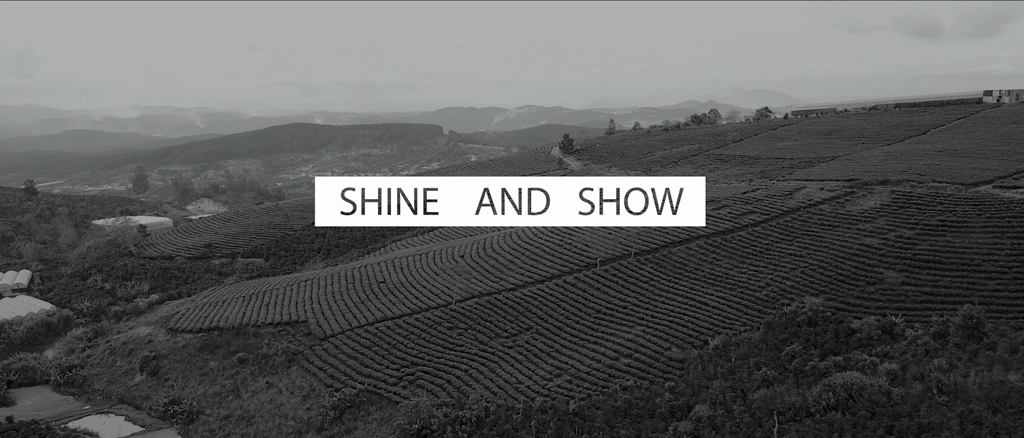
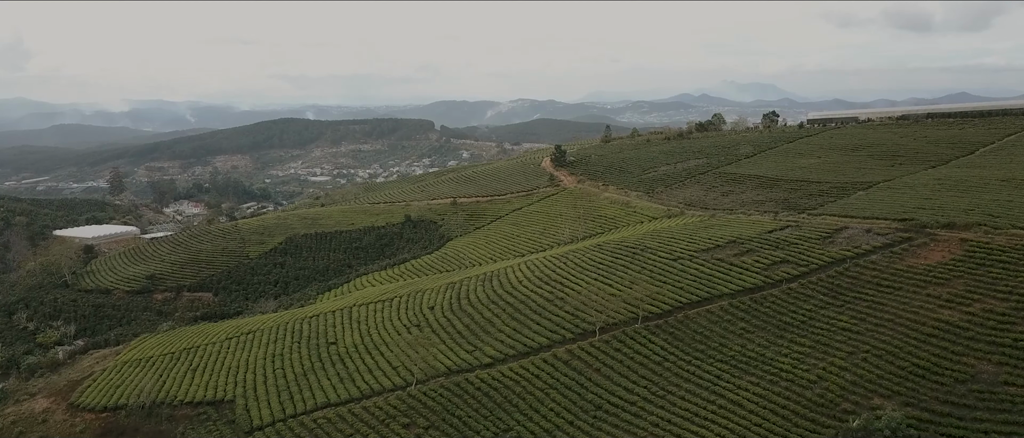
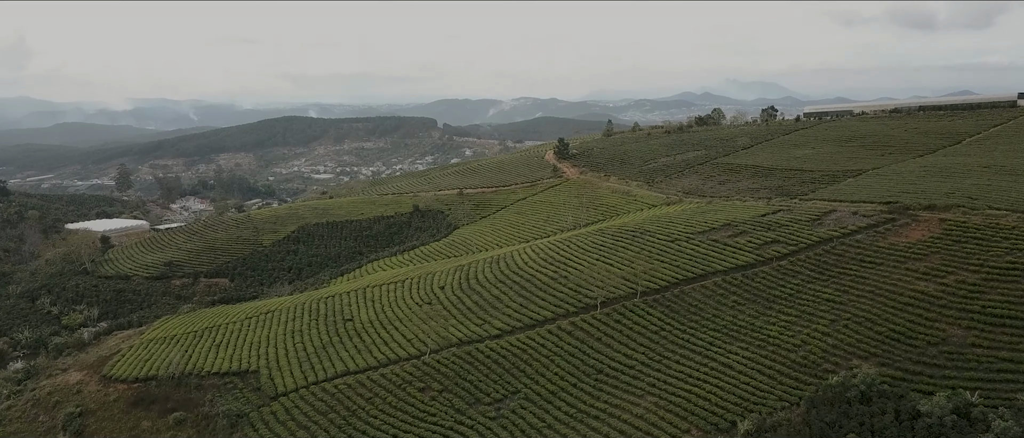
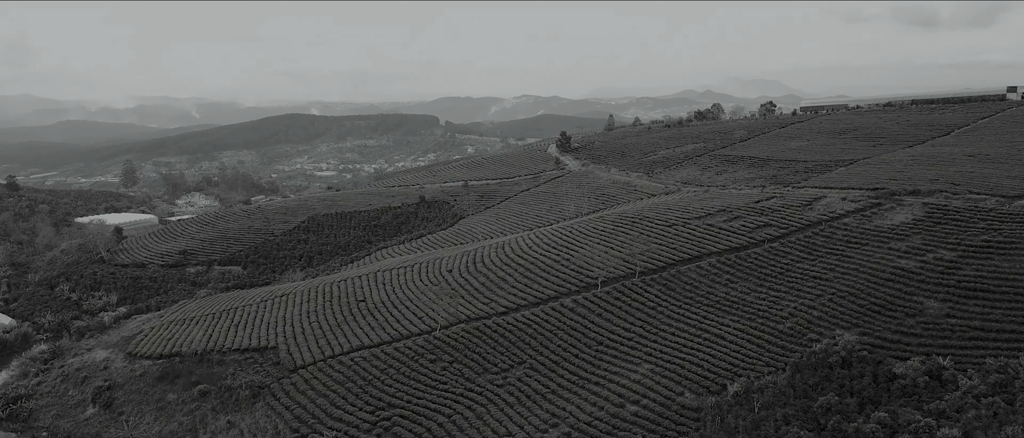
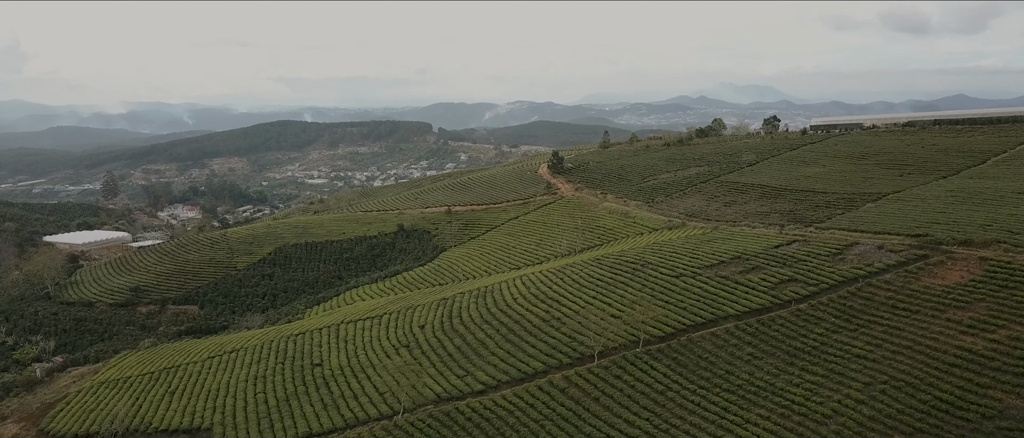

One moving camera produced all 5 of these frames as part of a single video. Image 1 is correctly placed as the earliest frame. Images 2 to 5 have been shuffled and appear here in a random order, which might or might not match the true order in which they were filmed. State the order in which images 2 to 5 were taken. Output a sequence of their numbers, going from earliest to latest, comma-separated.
4, 3, 2, 5
